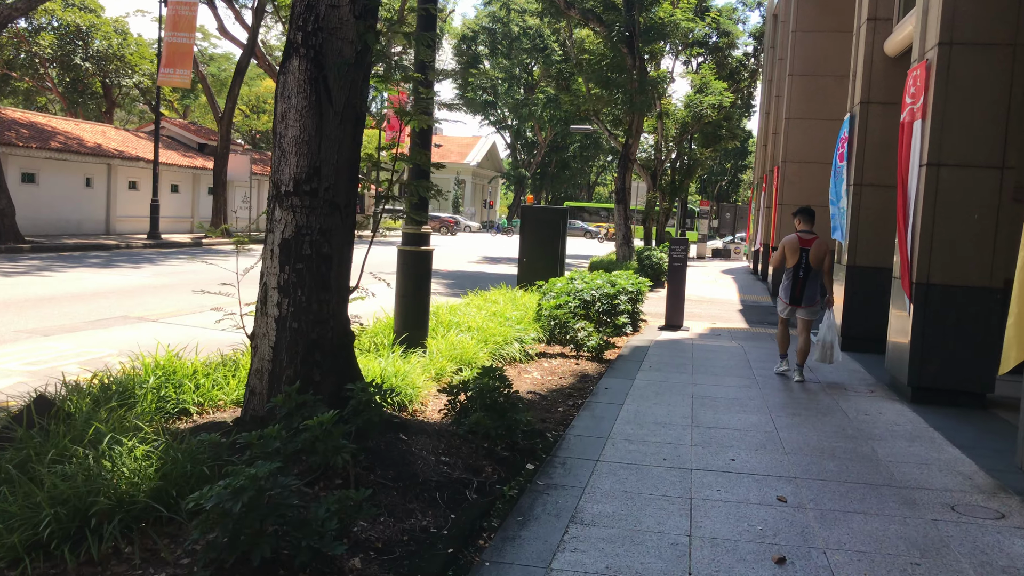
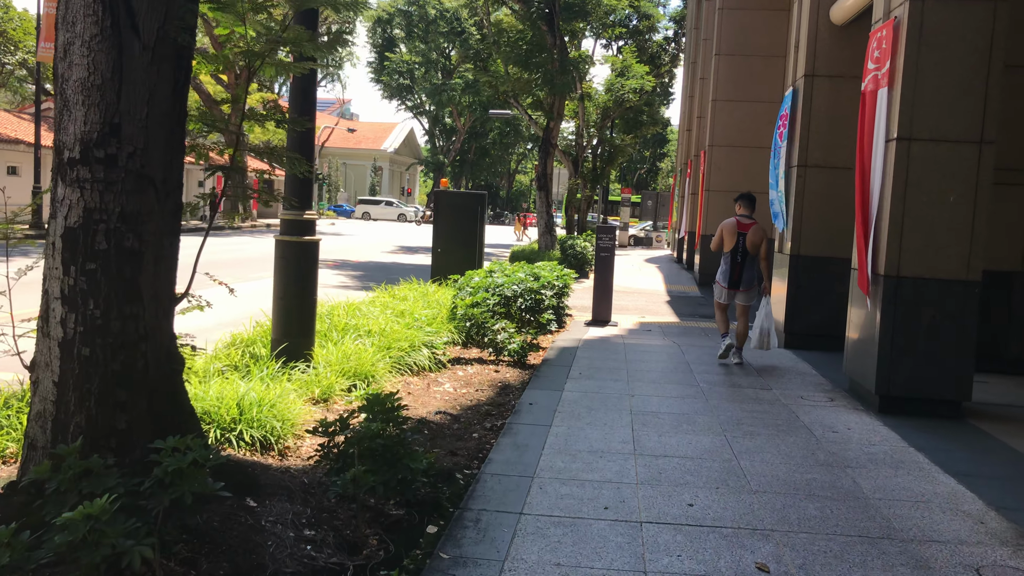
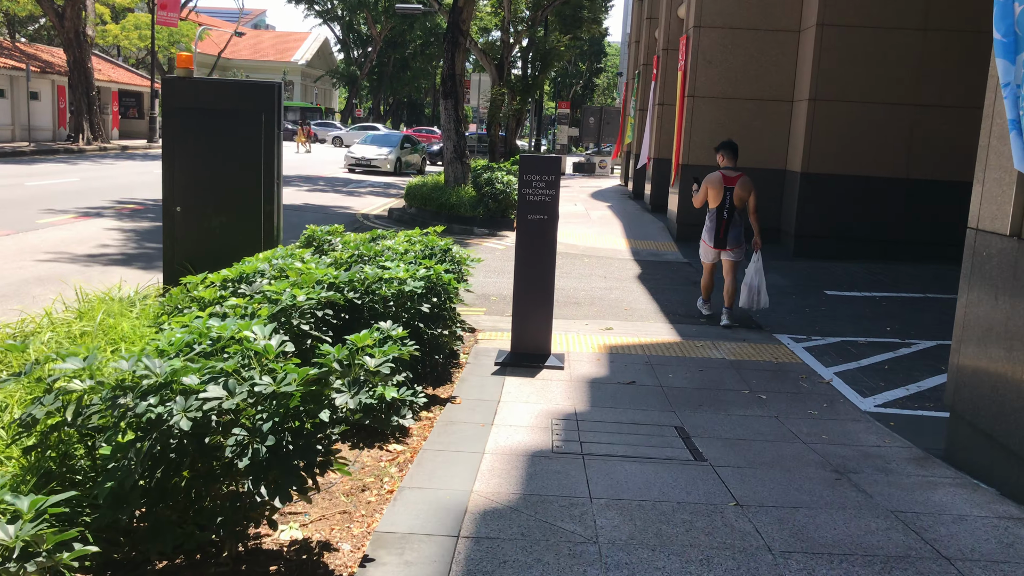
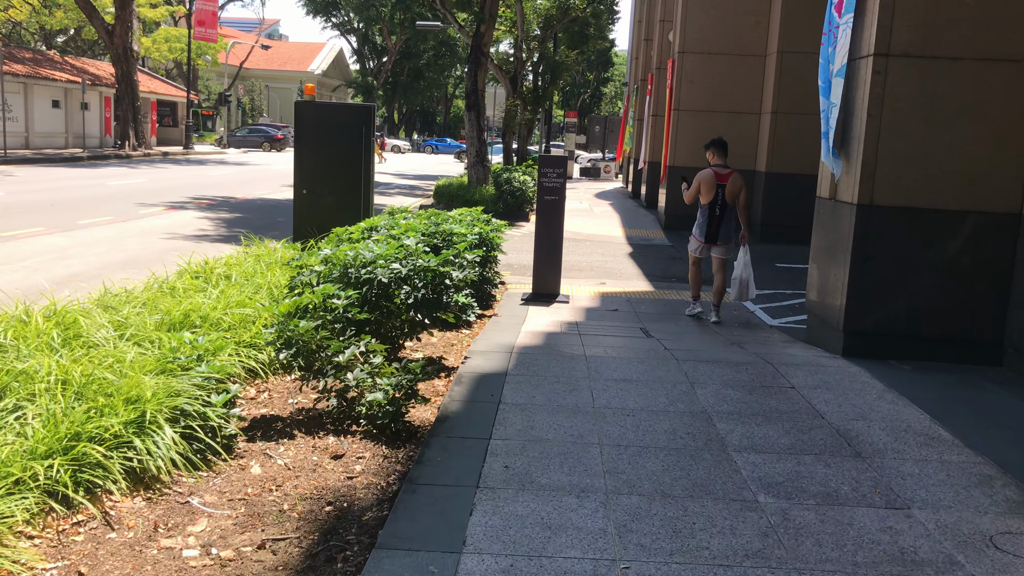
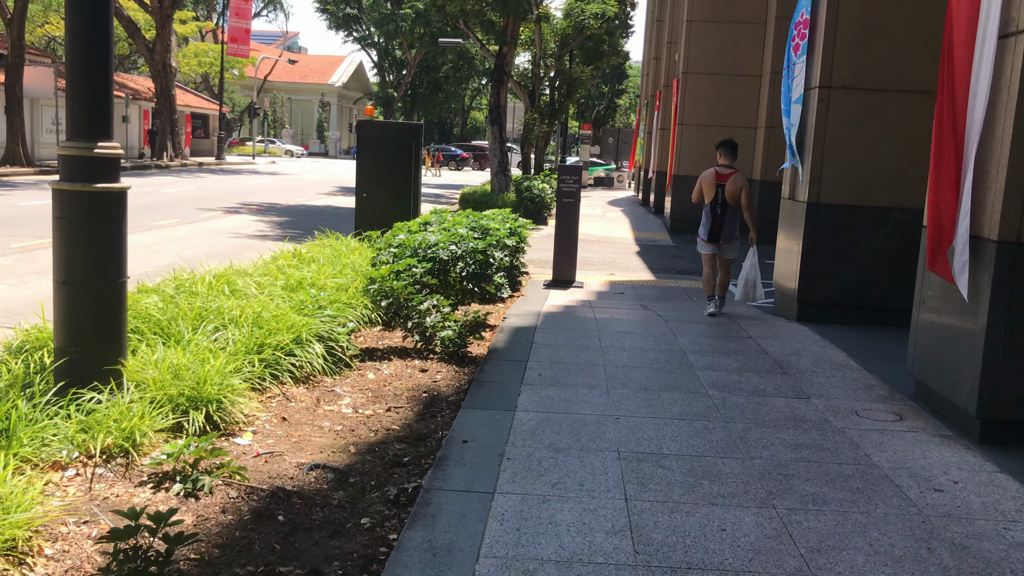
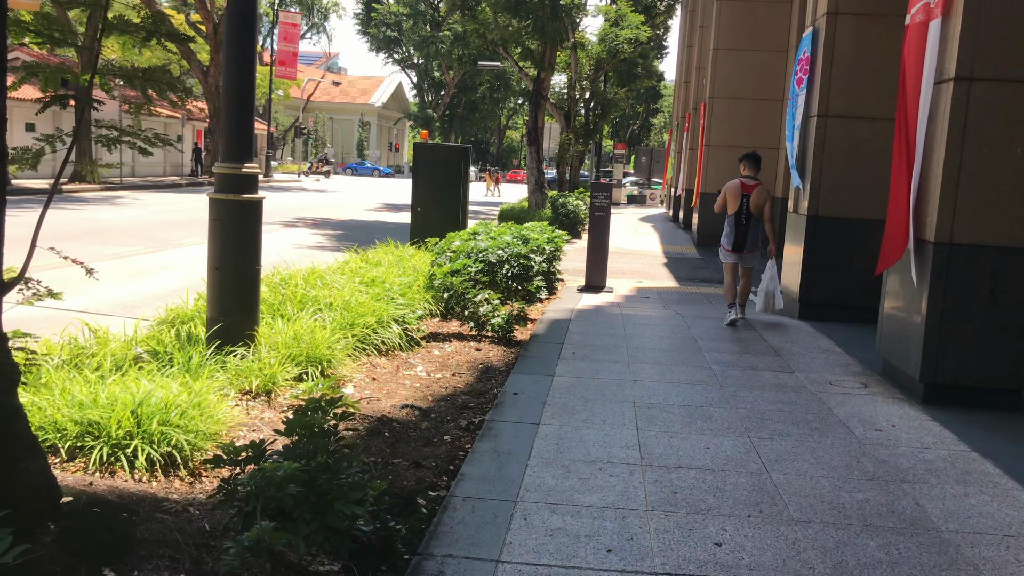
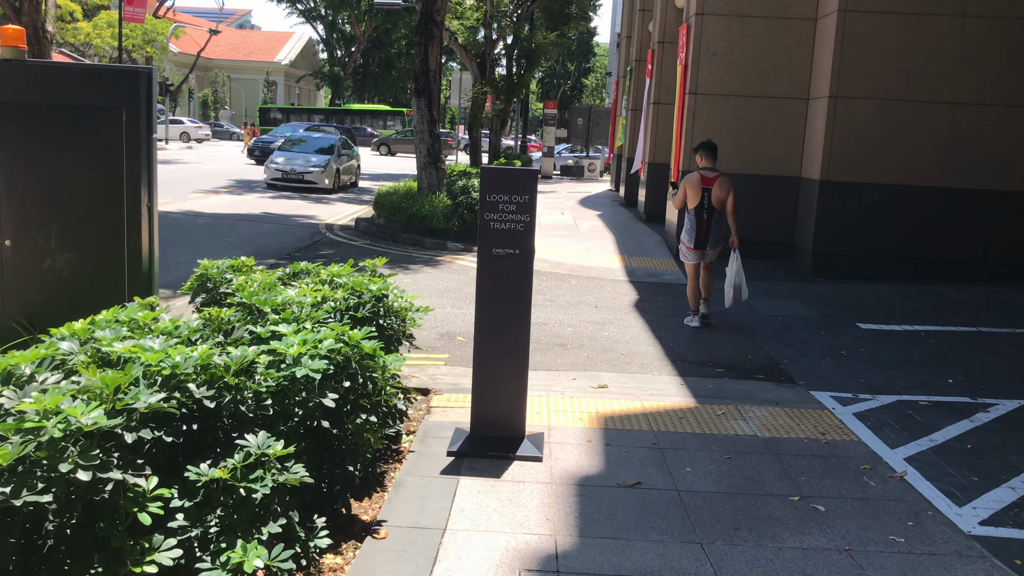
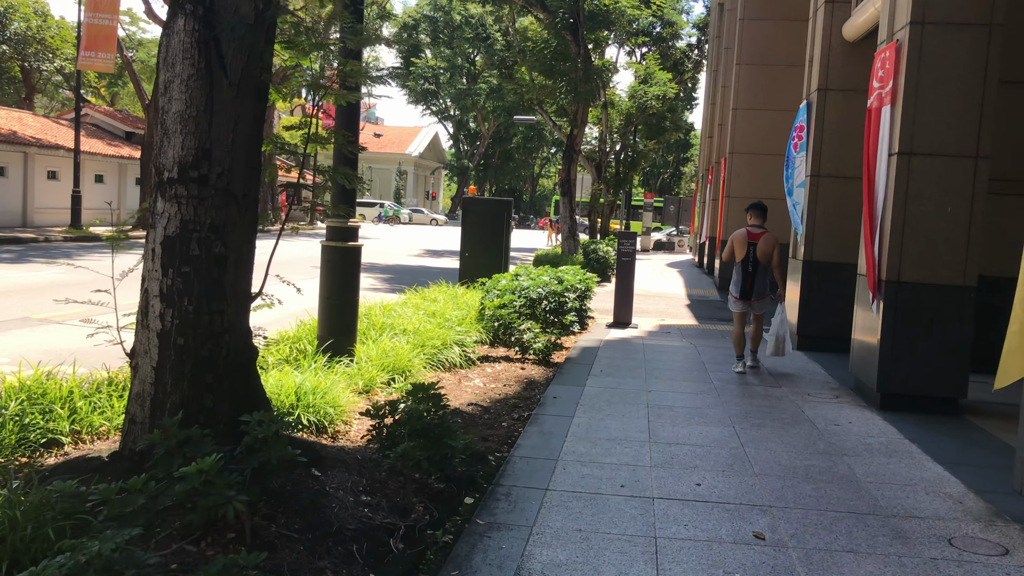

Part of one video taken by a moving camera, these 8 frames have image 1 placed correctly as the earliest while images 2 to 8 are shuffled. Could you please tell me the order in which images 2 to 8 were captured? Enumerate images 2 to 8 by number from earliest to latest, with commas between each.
8, 2, 6, 5, 4, 3, 7
